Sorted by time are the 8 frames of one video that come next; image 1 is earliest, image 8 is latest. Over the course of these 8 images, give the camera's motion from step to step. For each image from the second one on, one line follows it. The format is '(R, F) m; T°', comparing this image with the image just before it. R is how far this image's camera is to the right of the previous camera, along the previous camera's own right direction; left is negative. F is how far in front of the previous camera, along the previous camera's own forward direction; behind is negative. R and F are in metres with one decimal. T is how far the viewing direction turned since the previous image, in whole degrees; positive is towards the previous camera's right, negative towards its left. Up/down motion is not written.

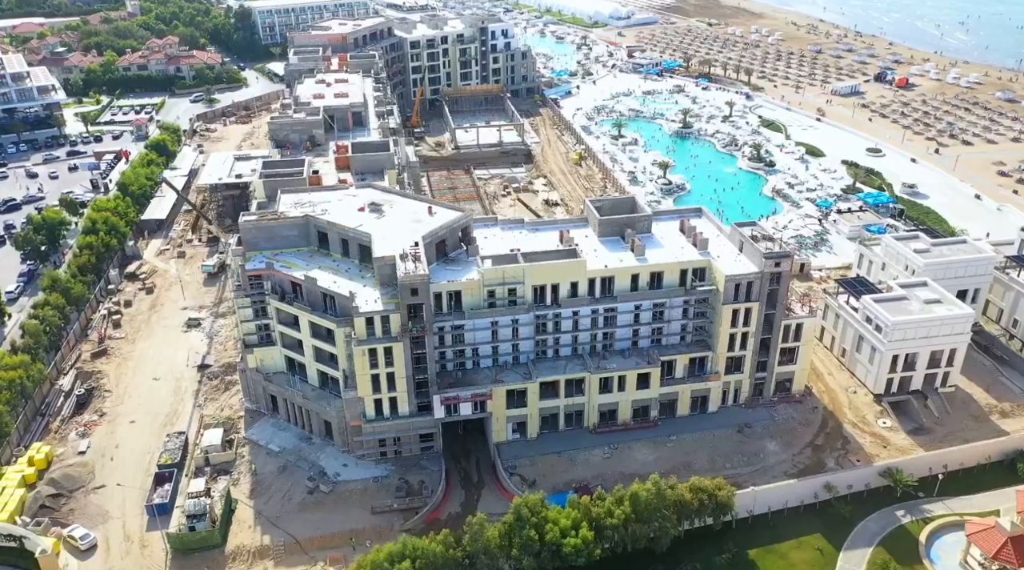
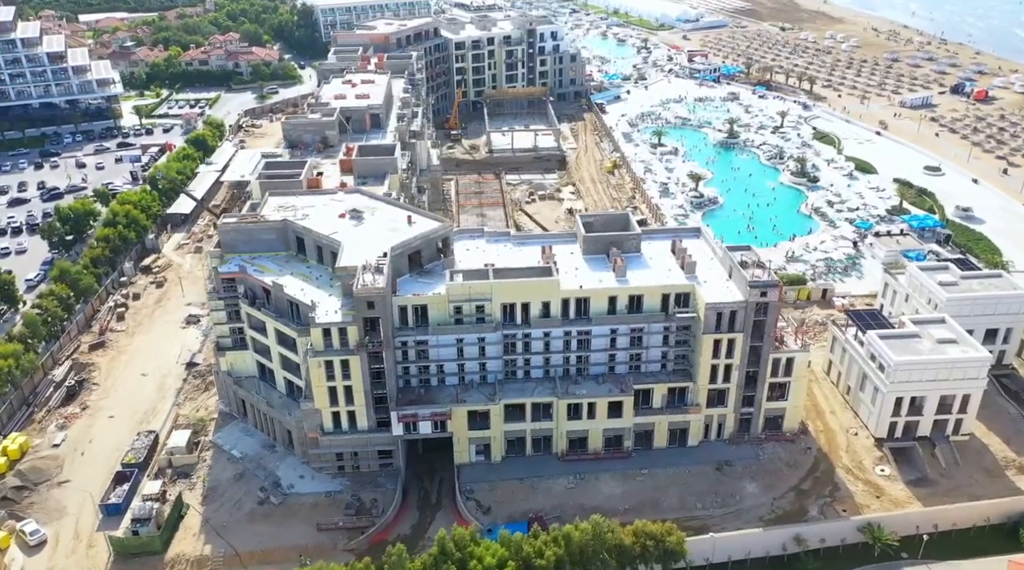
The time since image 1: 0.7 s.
(+10.2, +3.6) m; -6°
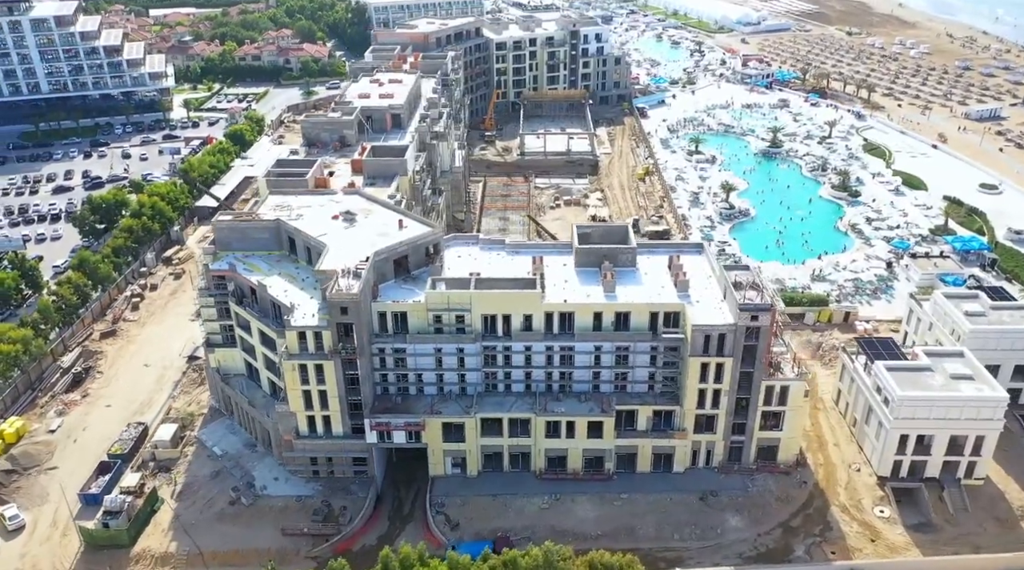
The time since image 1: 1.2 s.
(+7.4, +2.3) m; -5°
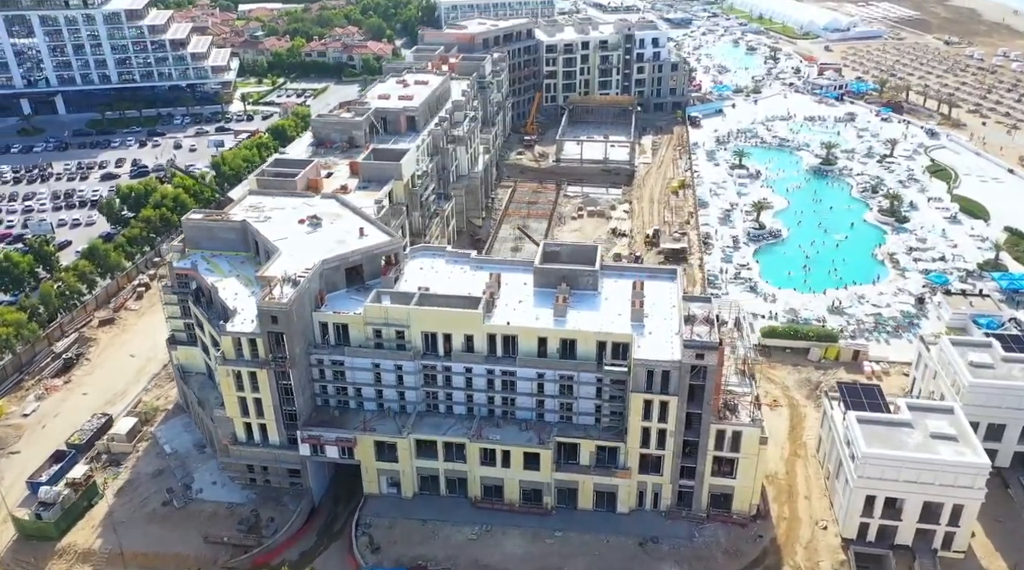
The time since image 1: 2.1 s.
(+12.9, +4.0) m; -7°
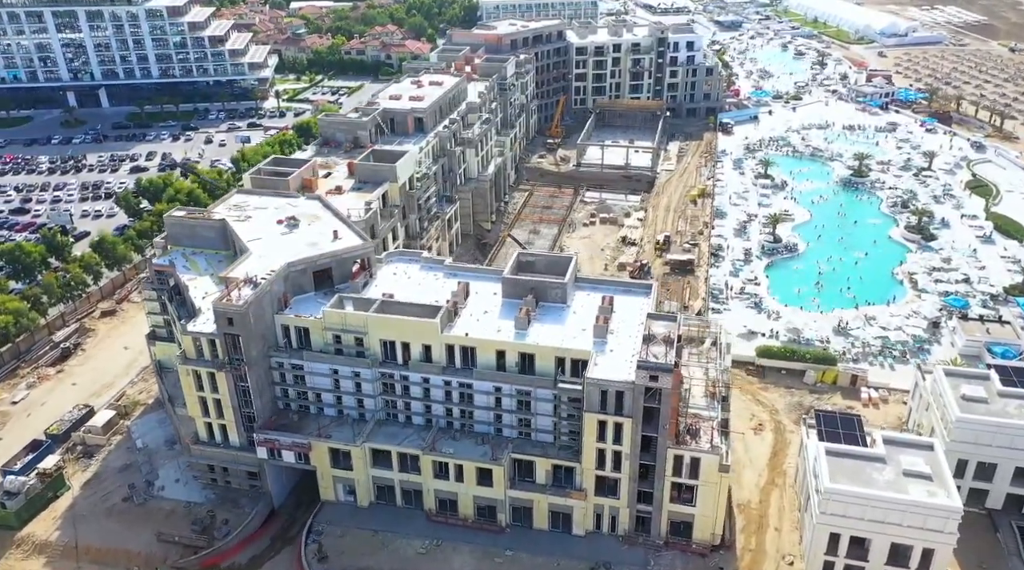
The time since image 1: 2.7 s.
(+8.1, +2.1) m; -4°
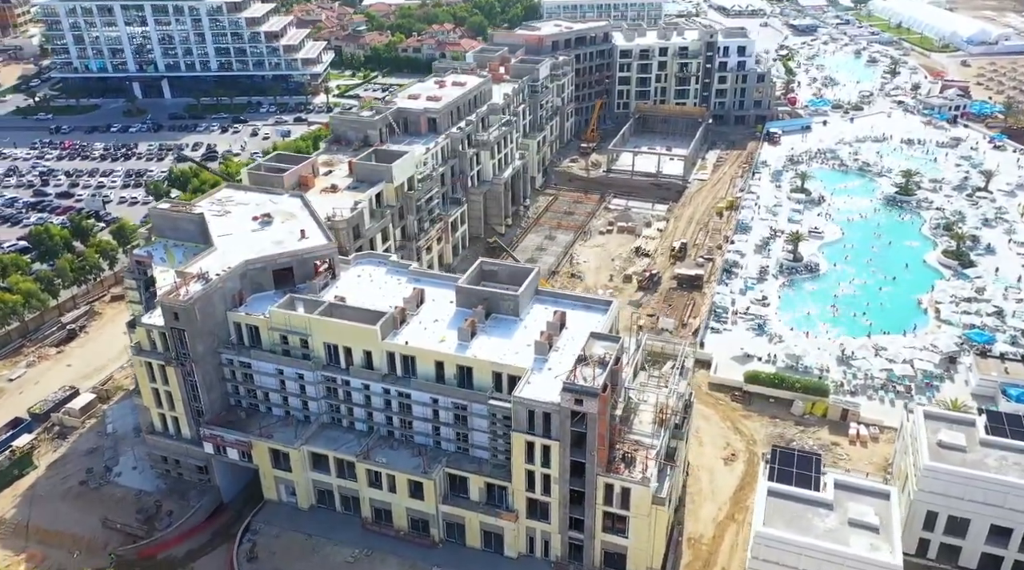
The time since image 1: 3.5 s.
(+11.3, +2.7) m; -6°
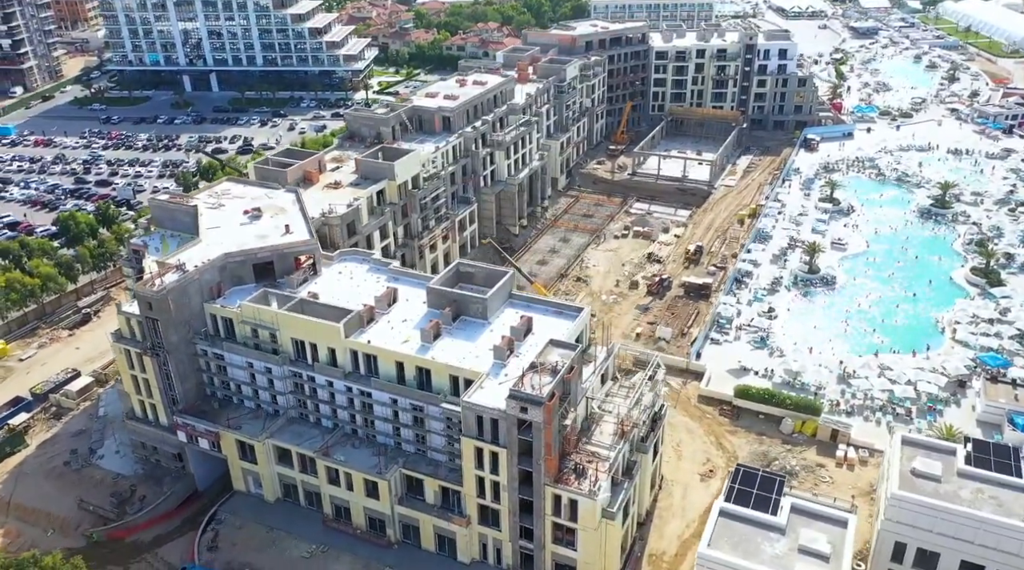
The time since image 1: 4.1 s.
(+7.9, +1.2) m; -5°
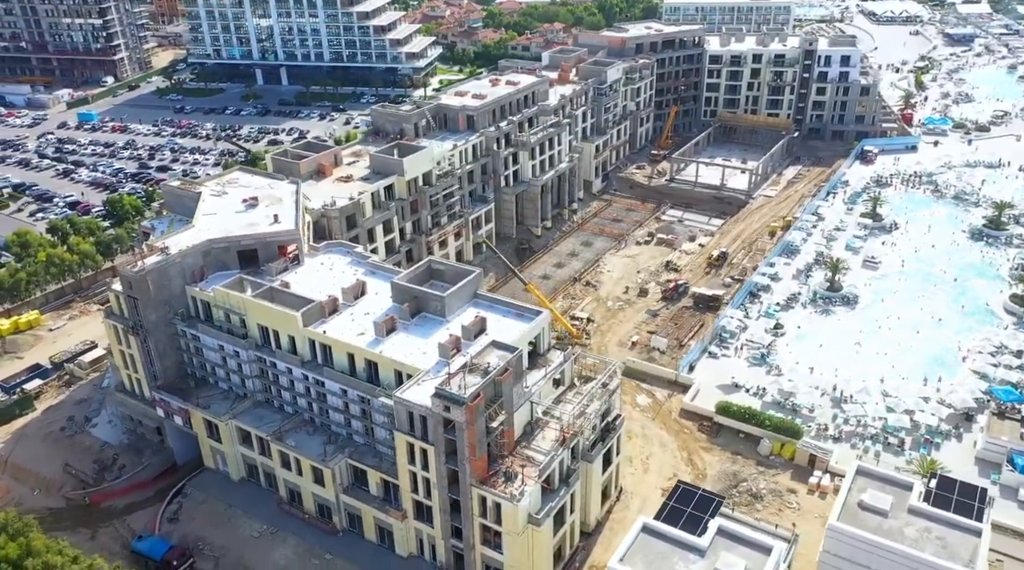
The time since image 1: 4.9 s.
(+11.1, +1.0) m; -7°
